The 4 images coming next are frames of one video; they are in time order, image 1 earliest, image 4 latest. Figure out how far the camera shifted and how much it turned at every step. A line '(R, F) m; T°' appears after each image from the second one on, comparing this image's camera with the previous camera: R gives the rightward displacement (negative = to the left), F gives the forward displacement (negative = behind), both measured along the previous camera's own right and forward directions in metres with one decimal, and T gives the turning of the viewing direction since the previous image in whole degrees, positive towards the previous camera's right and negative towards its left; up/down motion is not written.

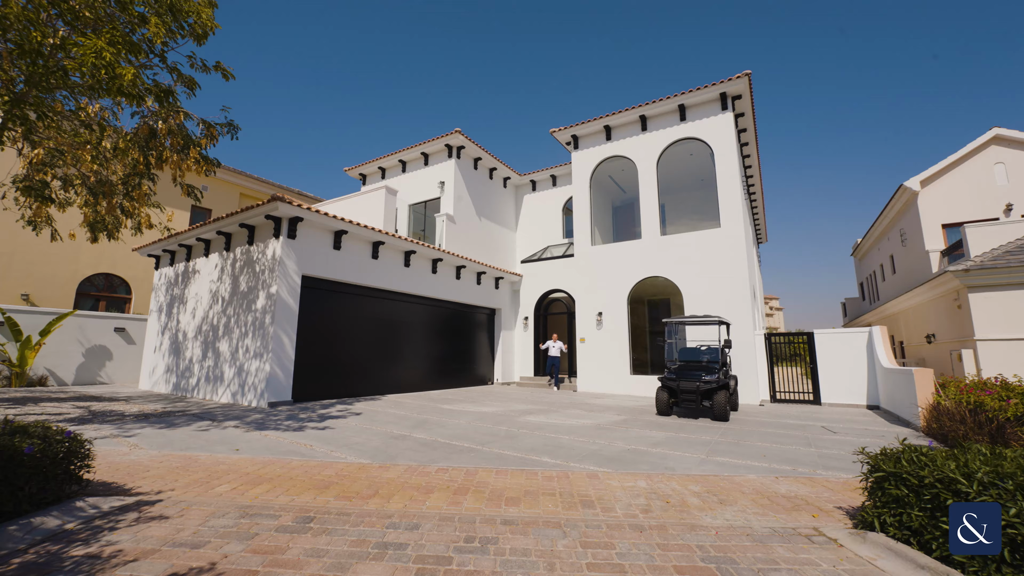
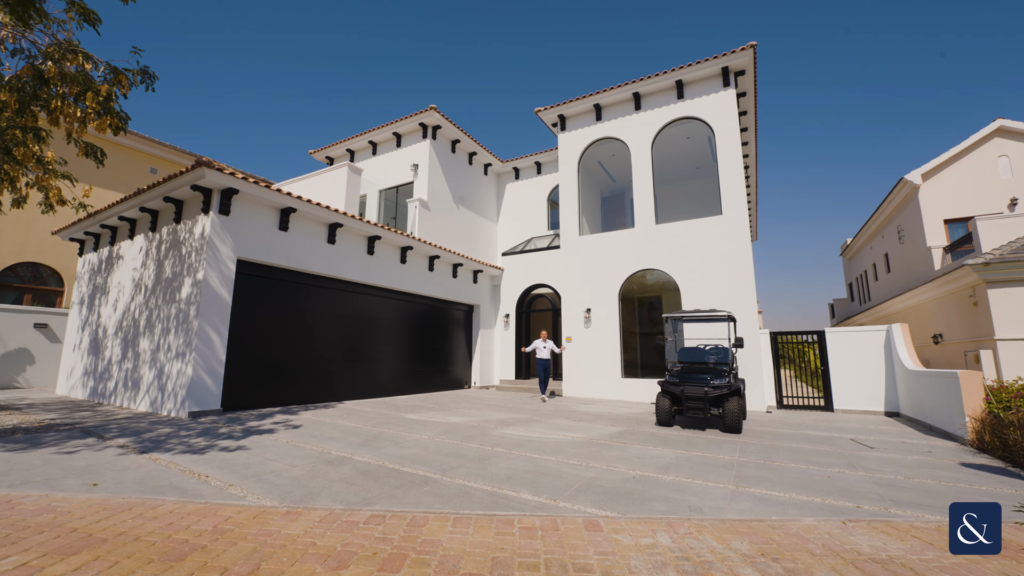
(+0.2, +1.3) m; +2°
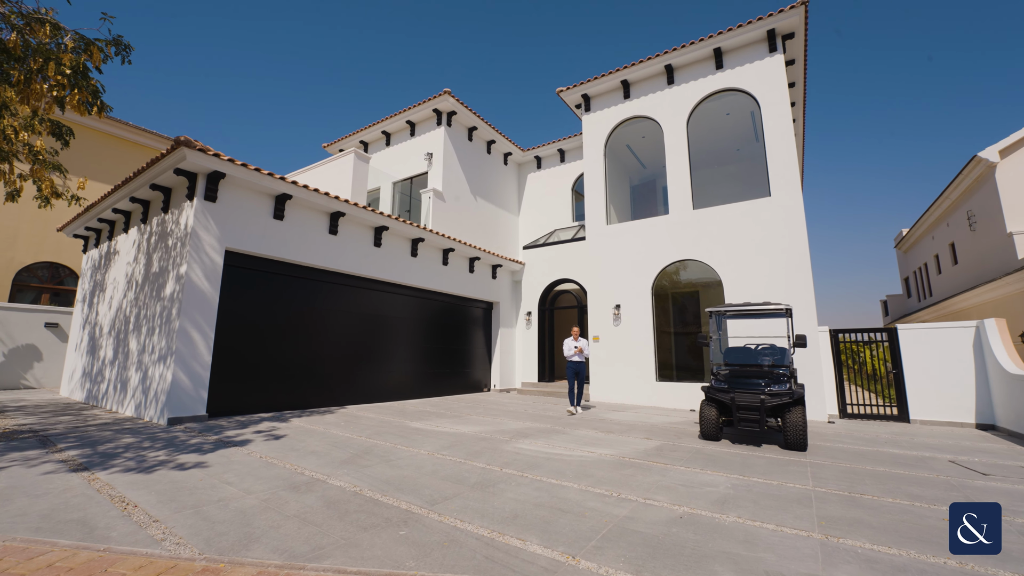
(+0.2, +1.0) m; -4°
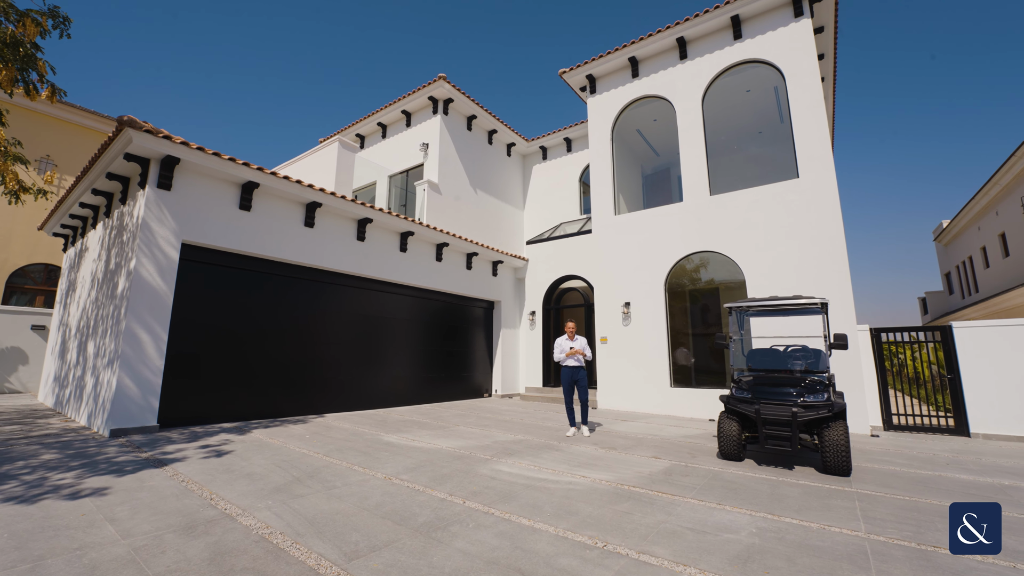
(+0.5, +0.9) m; -3°
